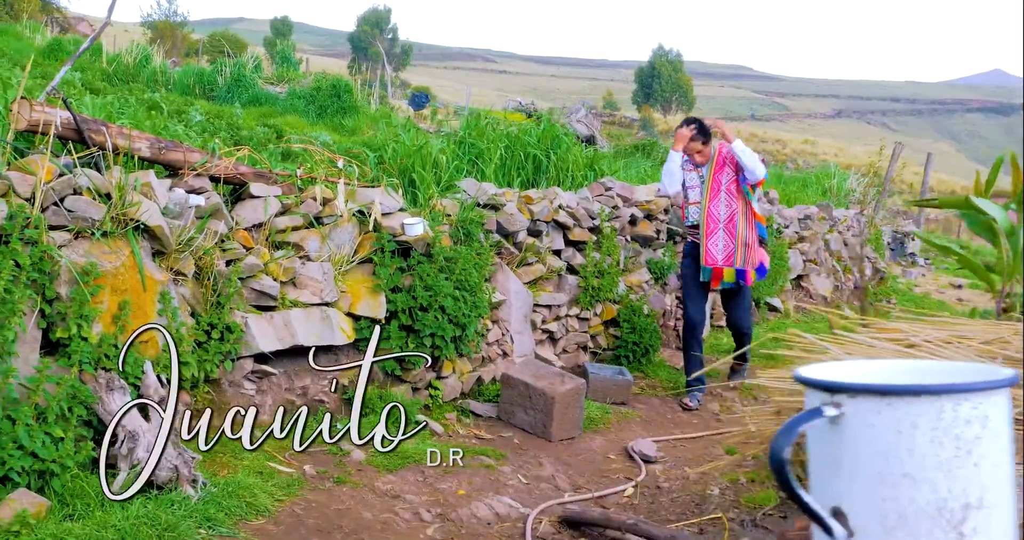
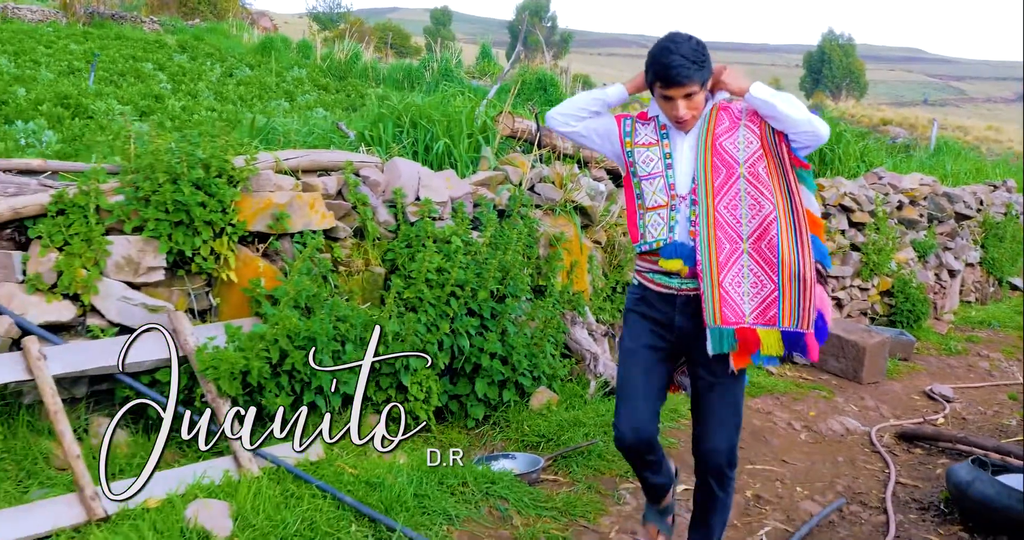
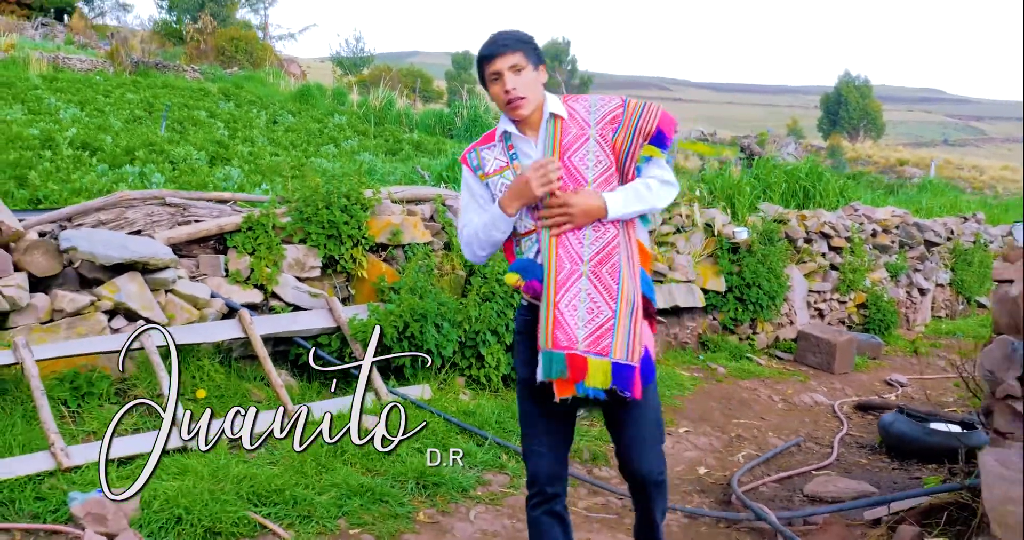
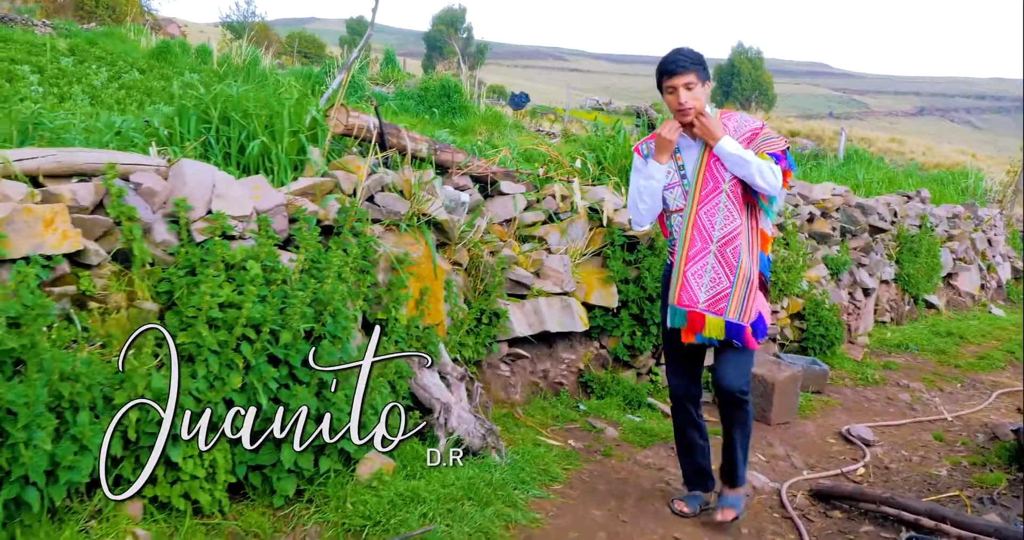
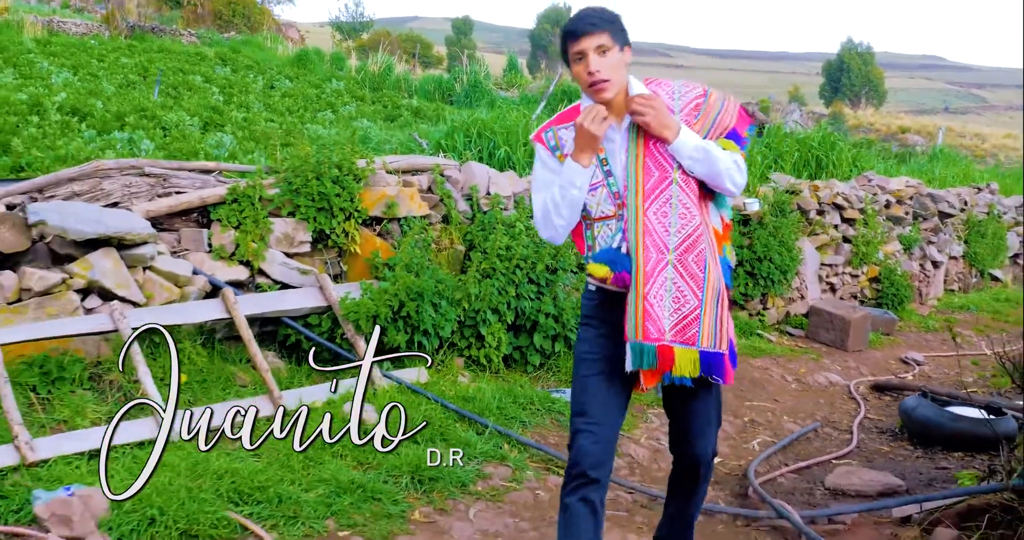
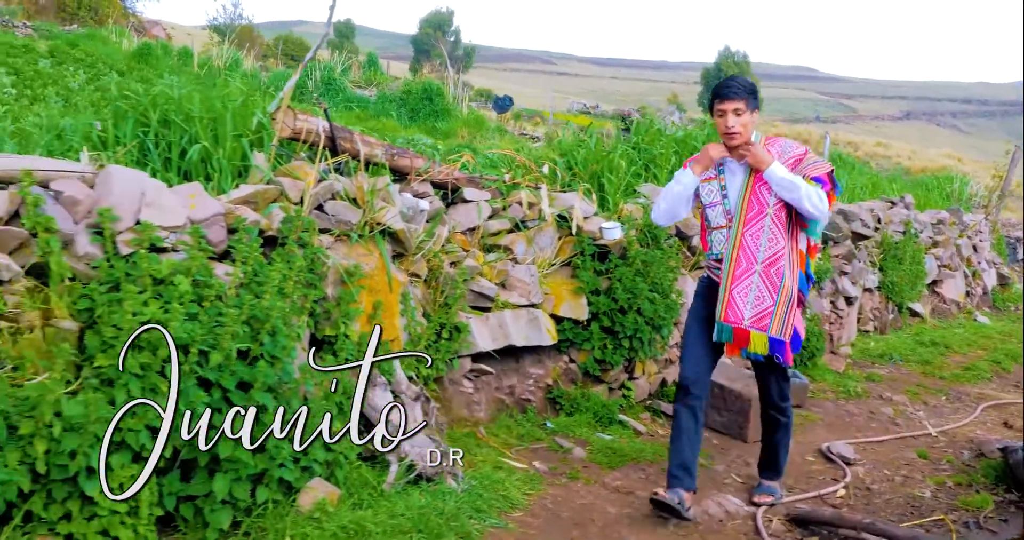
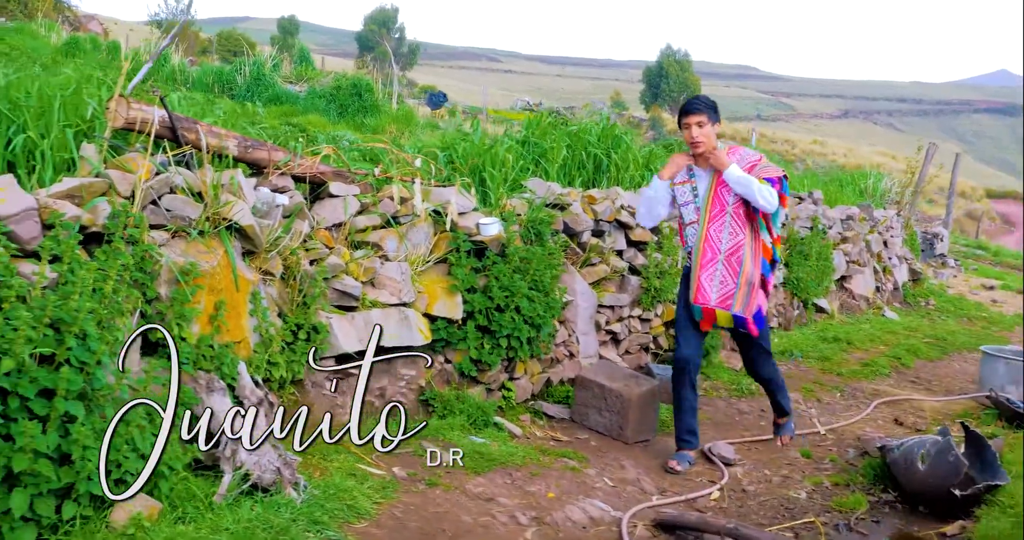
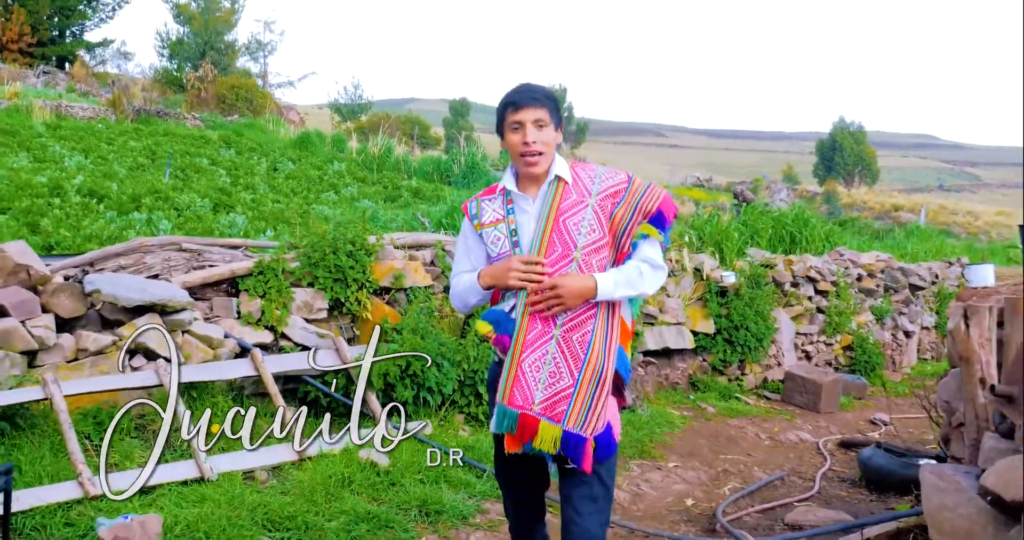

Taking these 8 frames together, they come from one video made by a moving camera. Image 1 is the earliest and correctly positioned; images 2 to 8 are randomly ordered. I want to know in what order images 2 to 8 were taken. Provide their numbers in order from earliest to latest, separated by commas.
7, 6, 4, 2, 5, 3, 8
